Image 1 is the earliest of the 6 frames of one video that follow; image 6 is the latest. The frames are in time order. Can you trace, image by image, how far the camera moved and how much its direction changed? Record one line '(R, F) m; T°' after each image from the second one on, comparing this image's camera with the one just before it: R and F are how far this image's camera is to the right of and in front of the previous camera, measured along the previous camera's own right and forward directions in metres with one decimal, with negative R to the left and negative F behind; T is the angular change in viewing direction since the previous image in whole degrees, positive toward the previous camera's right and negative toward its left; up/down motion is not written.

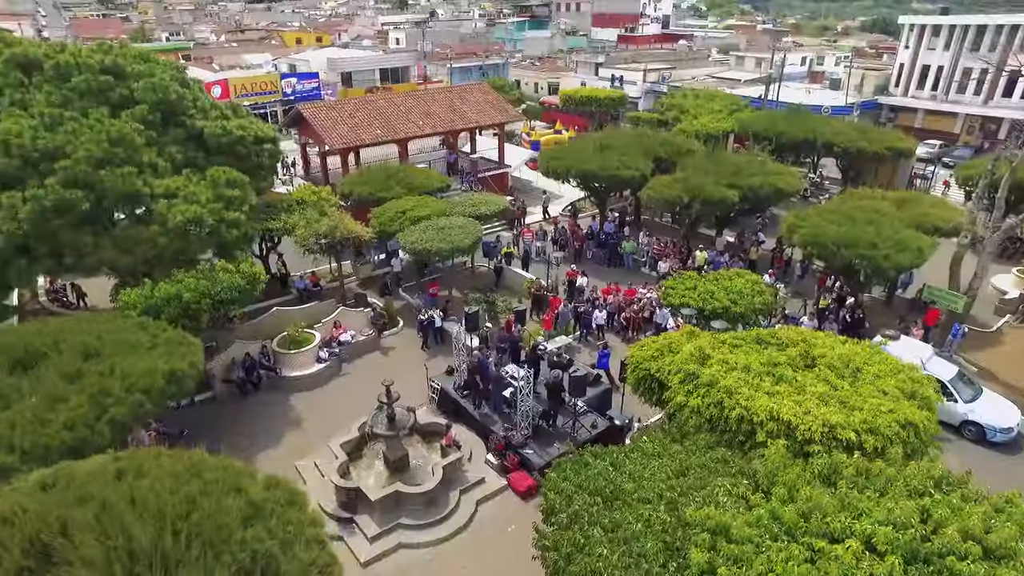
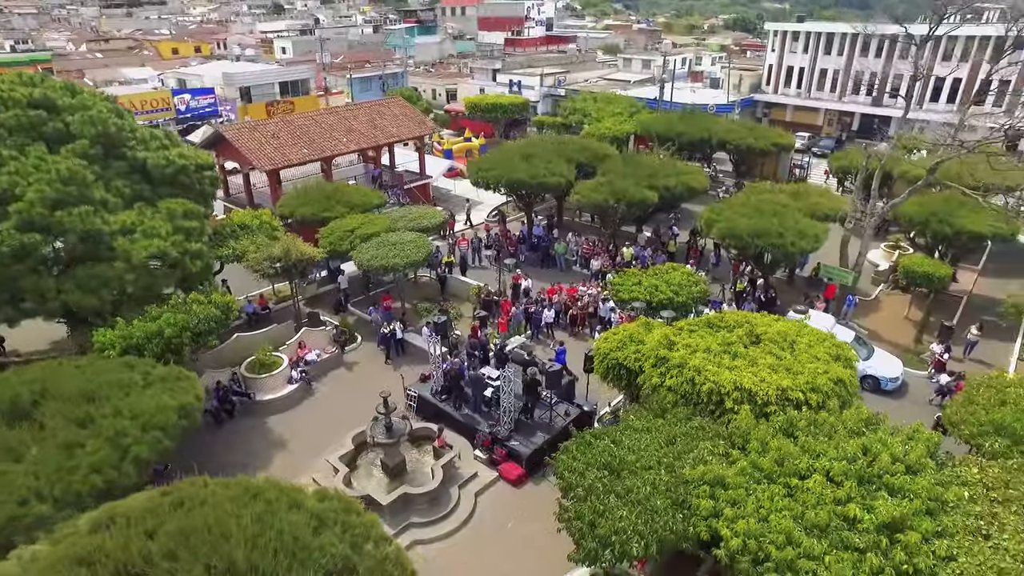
(-1.9, -1.3) m; +9°
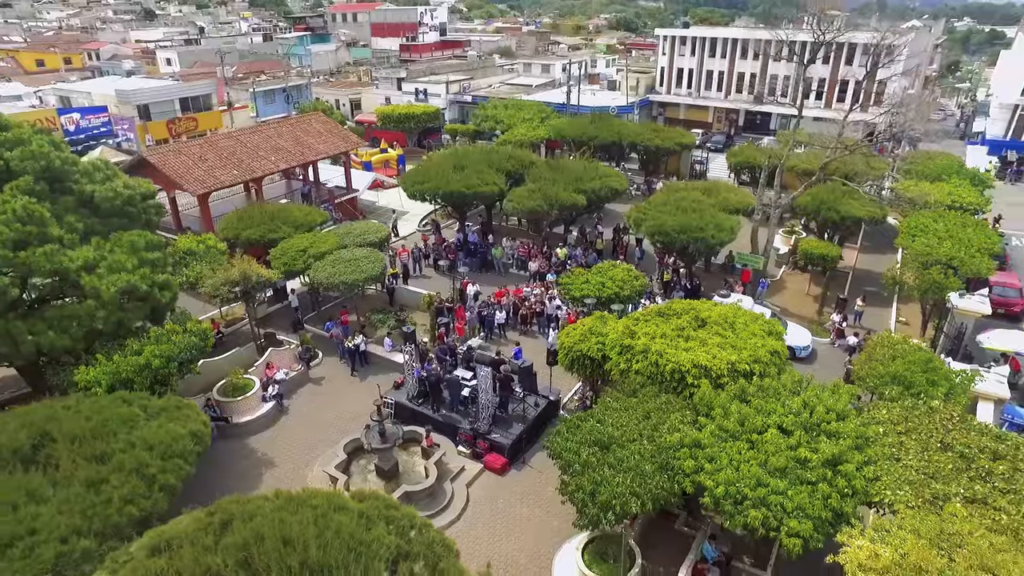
(-1.8, -1.4) m; +9°
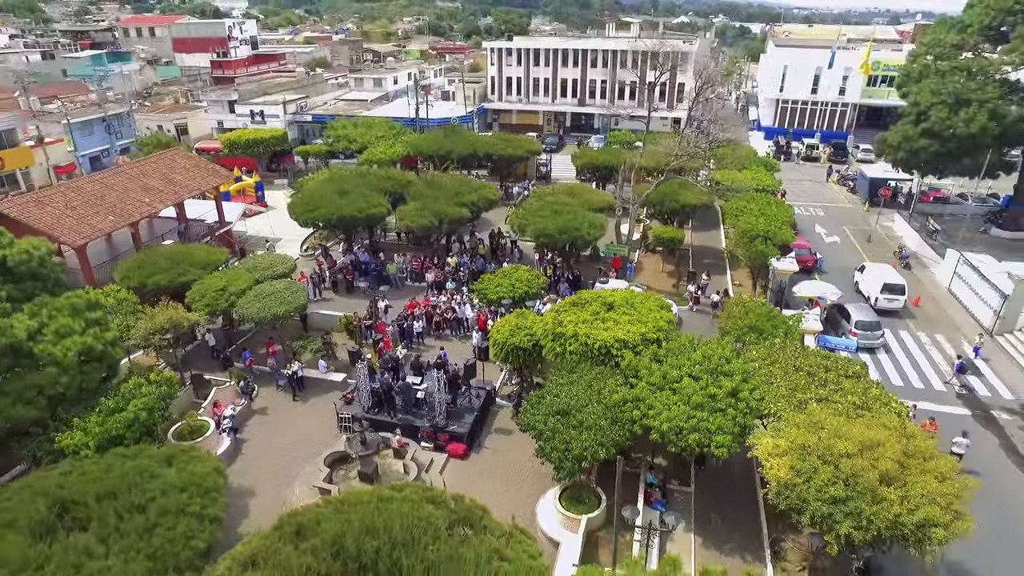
(-3.3, -2.6) m; +15°
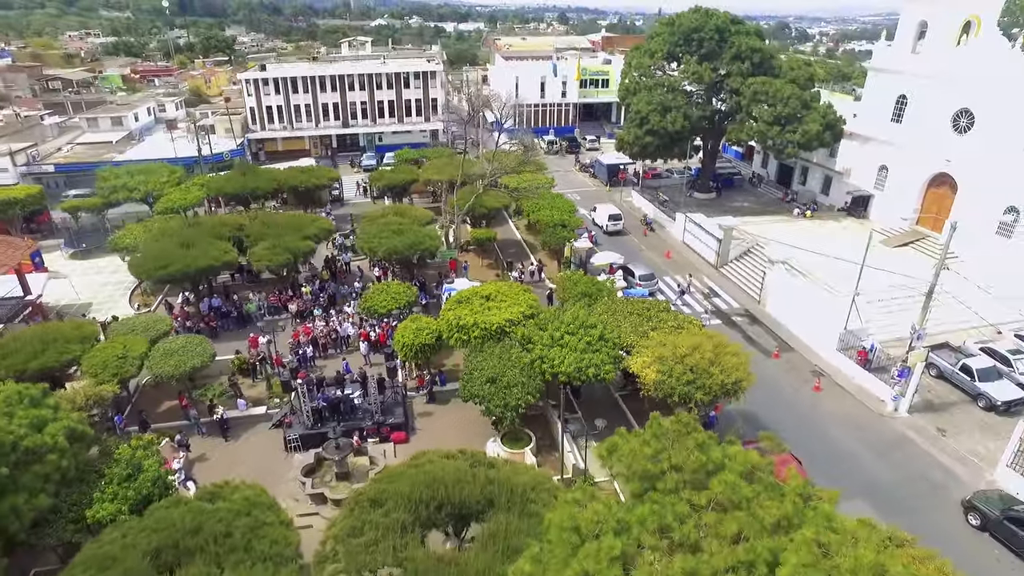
(-6.1, -4.3) m; +23°
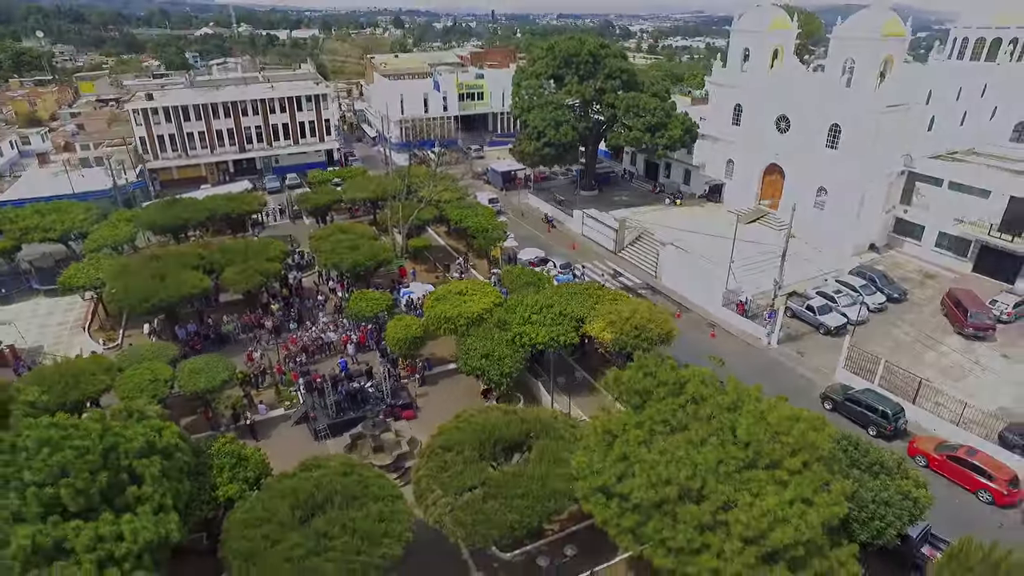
(-5.5, -5.6) m; +13°
